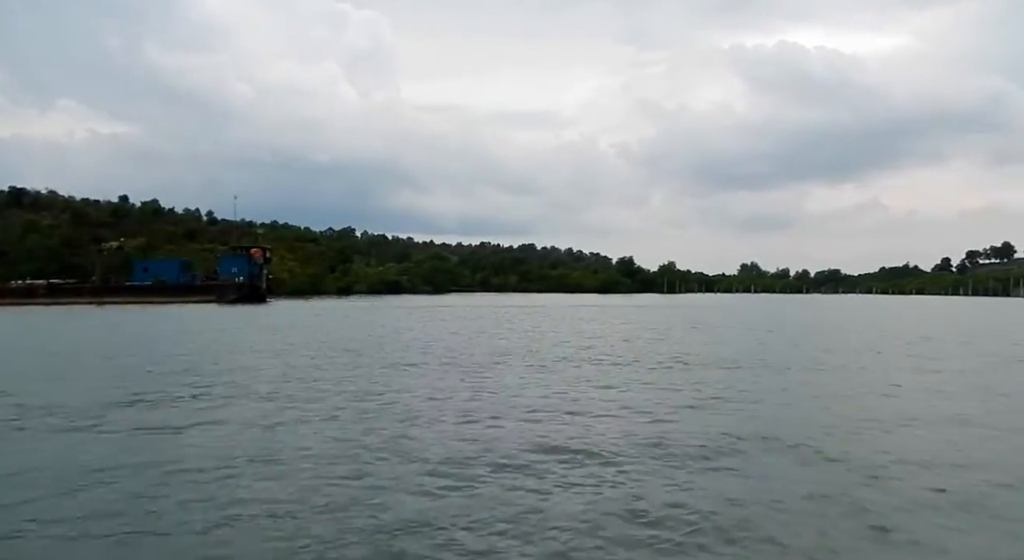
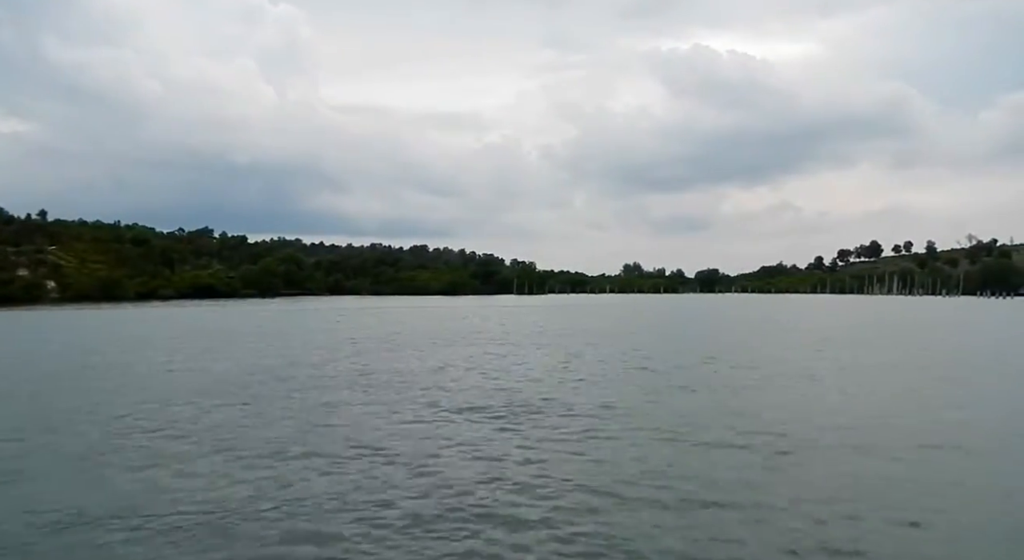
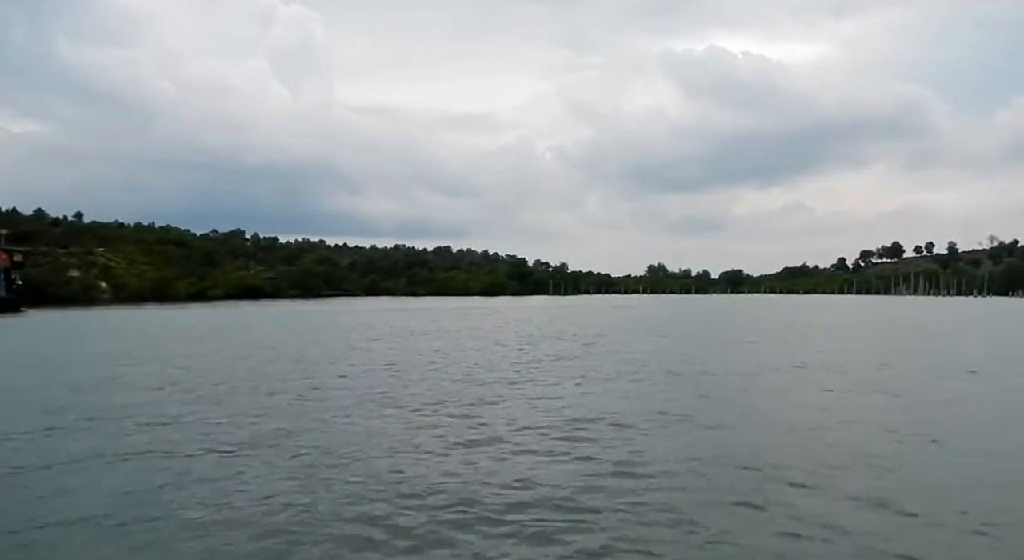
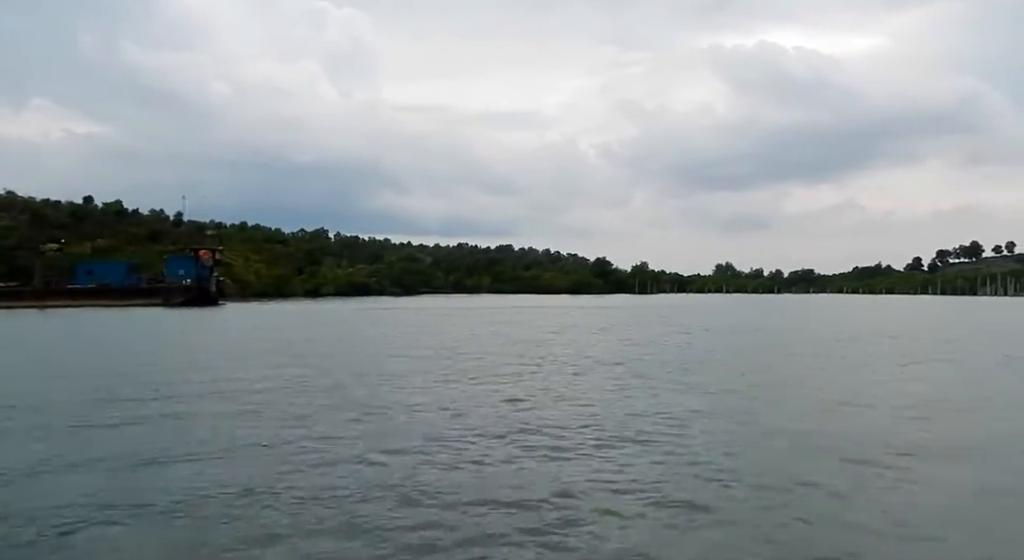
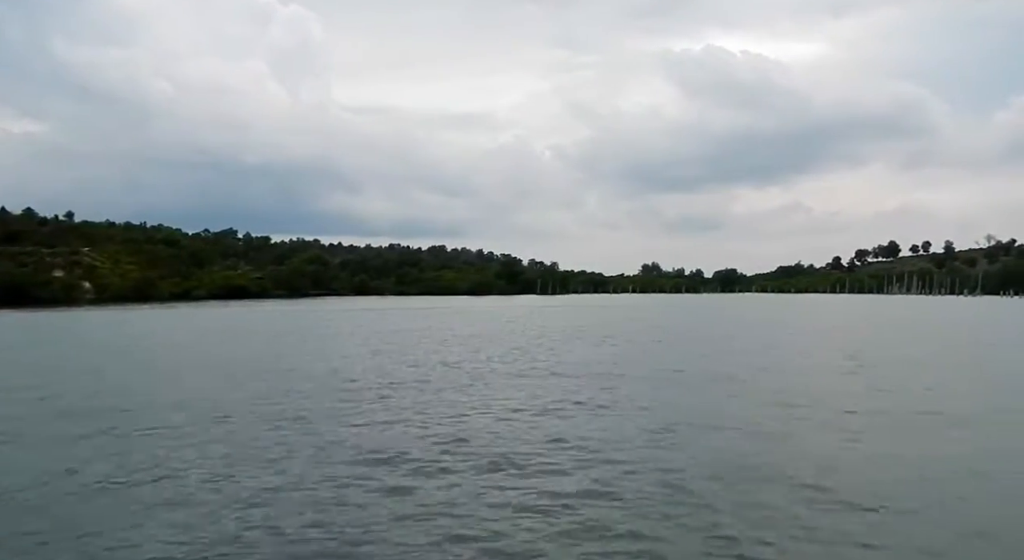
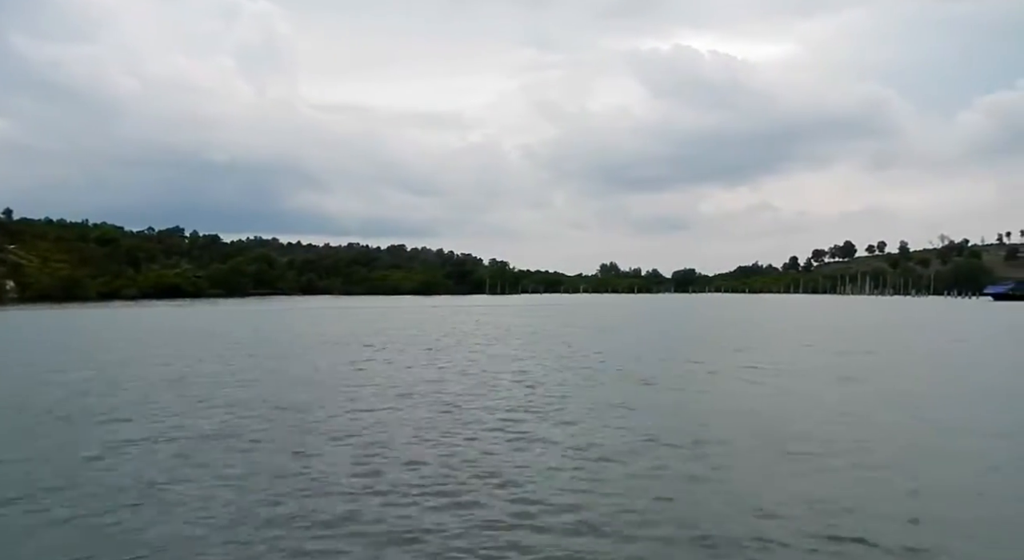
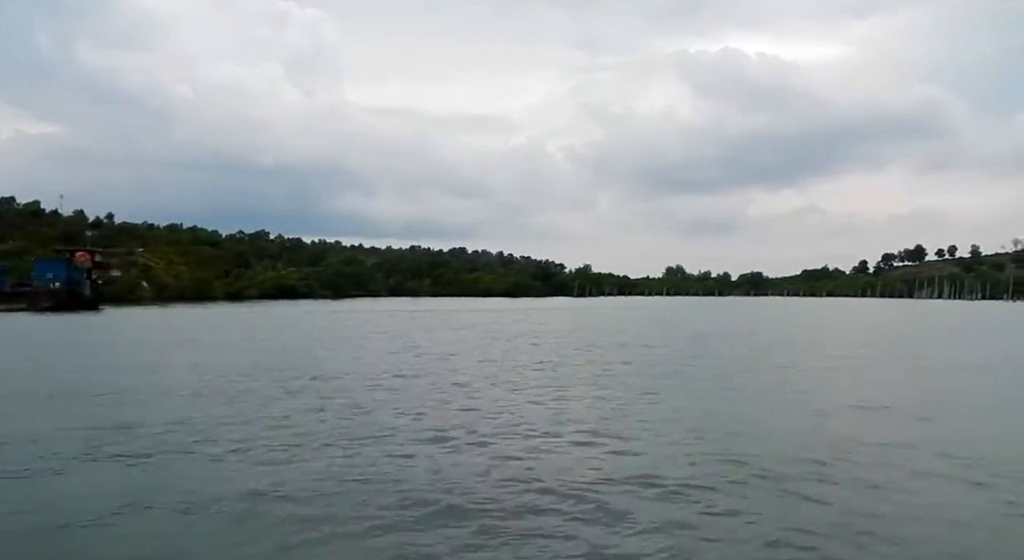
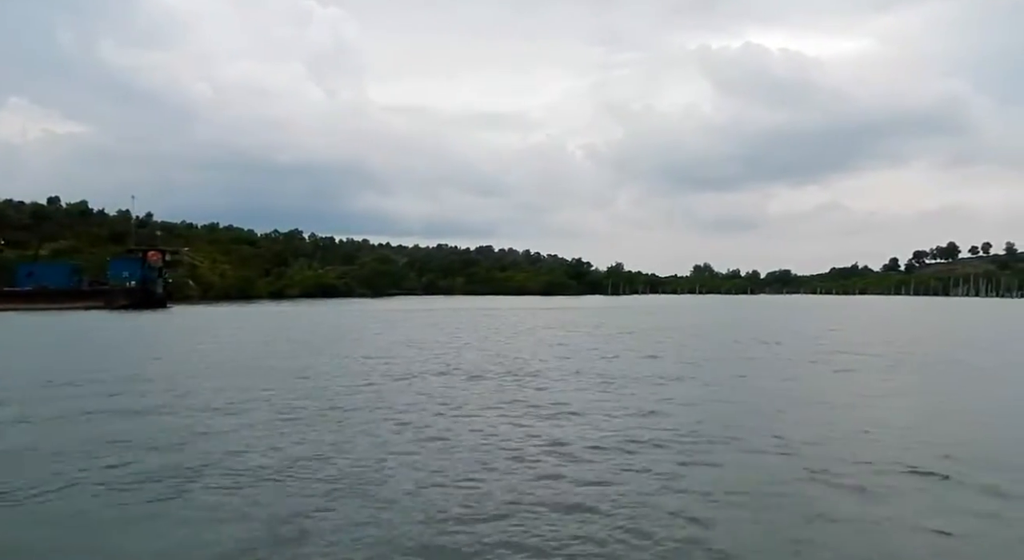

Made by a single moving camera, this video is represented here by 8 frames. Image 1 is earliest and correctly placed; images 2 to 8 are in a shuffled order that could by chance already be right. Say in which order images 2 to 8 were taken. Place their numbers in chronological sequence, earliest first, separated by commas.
4, 8, 7, 3, 5, 2, 6
